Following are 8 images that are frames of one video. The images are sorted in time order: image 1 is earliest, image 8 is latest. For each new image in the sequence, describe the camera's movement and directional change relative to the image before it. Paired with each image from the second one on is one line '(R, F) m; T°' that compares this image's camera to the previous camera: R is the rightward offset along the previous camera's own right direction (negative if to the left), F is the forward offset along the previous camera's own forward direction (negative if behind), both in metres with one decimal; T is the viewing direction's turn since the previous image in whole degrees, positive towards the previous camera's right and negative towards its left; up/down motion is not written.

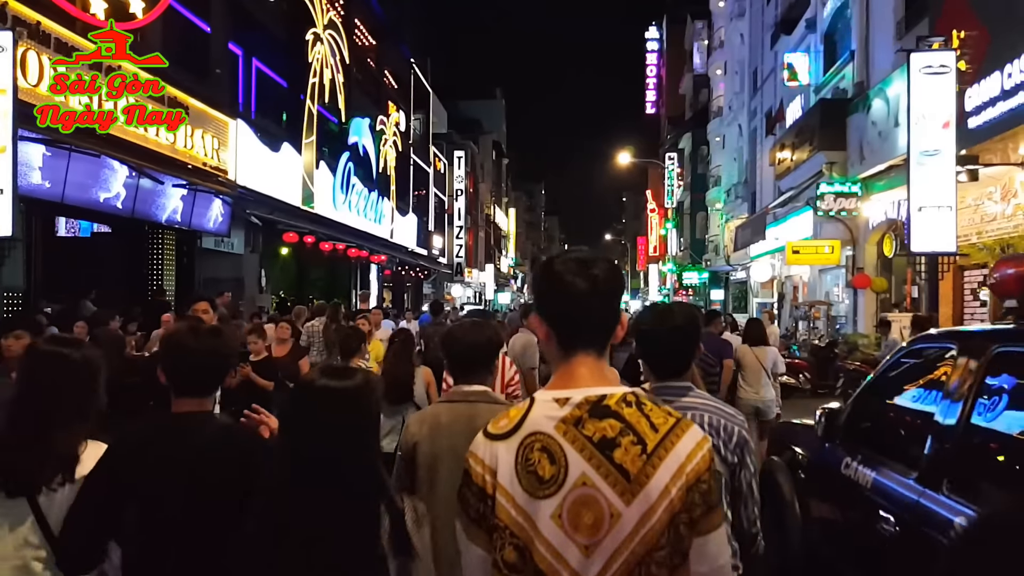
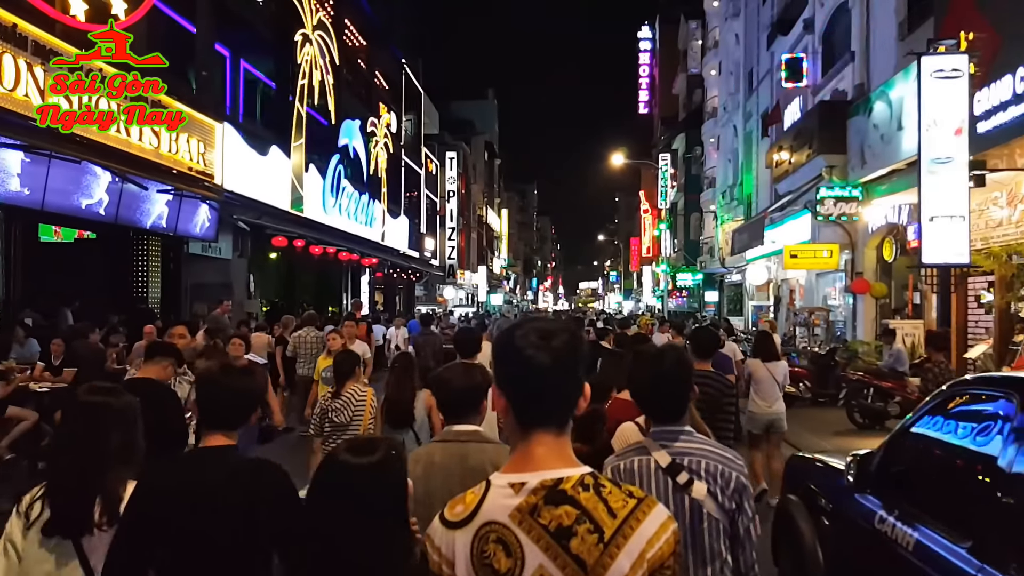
(0.0, +0.4) m; +1°
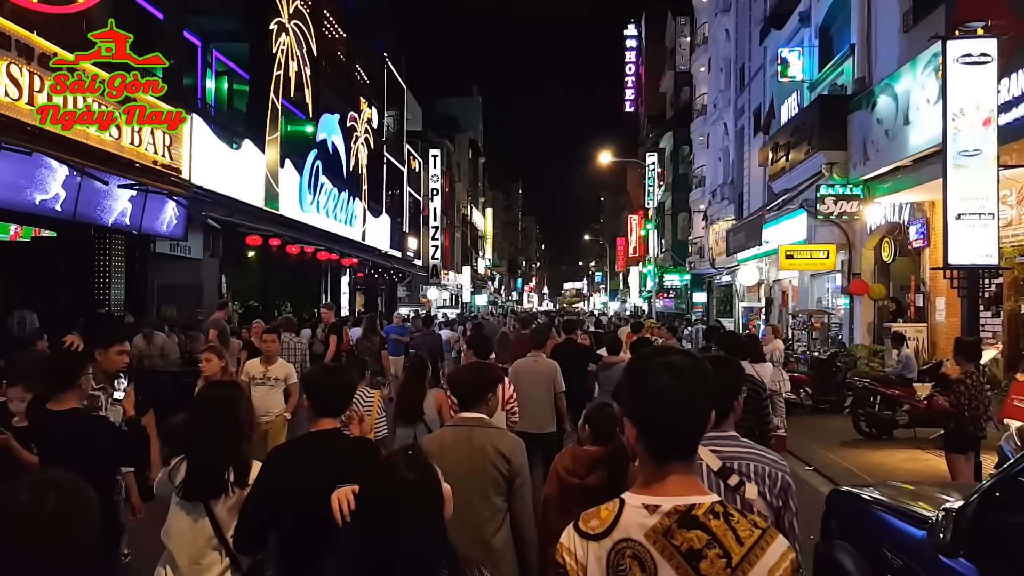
(0.0, +0.8) m; +1°
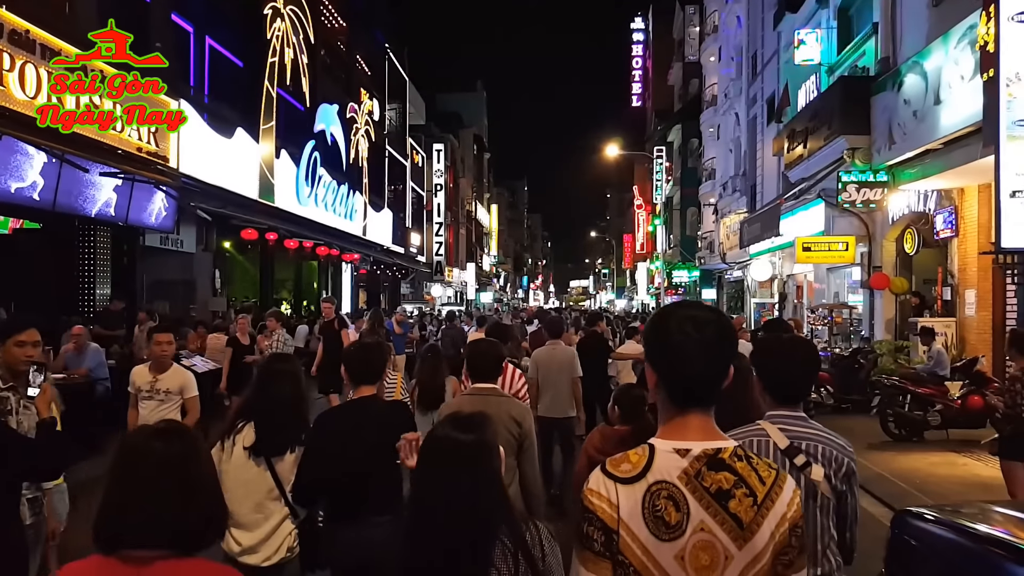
(0.0, +0.7) m; 0°
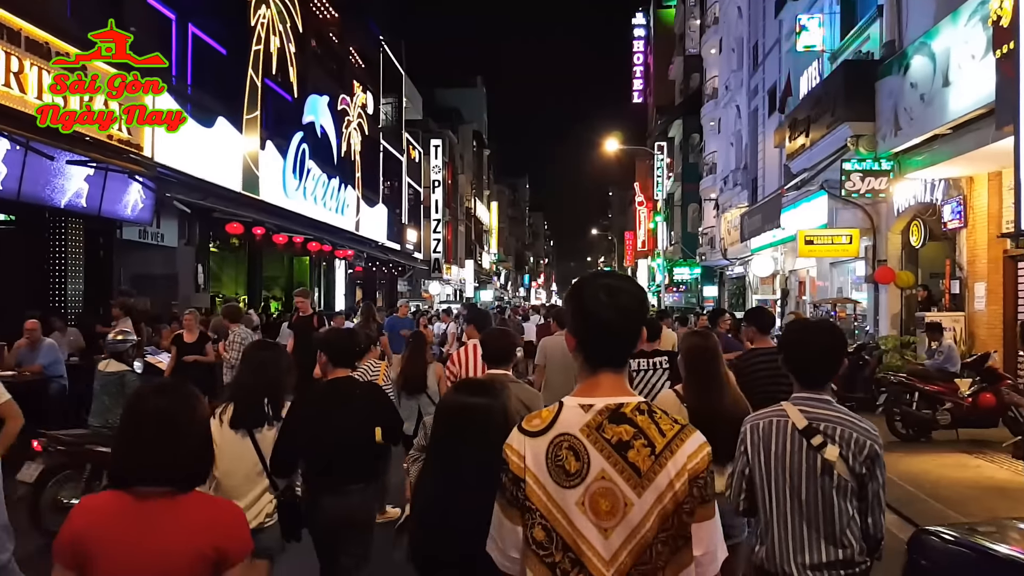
(+0.2, +0.6) m; 0°
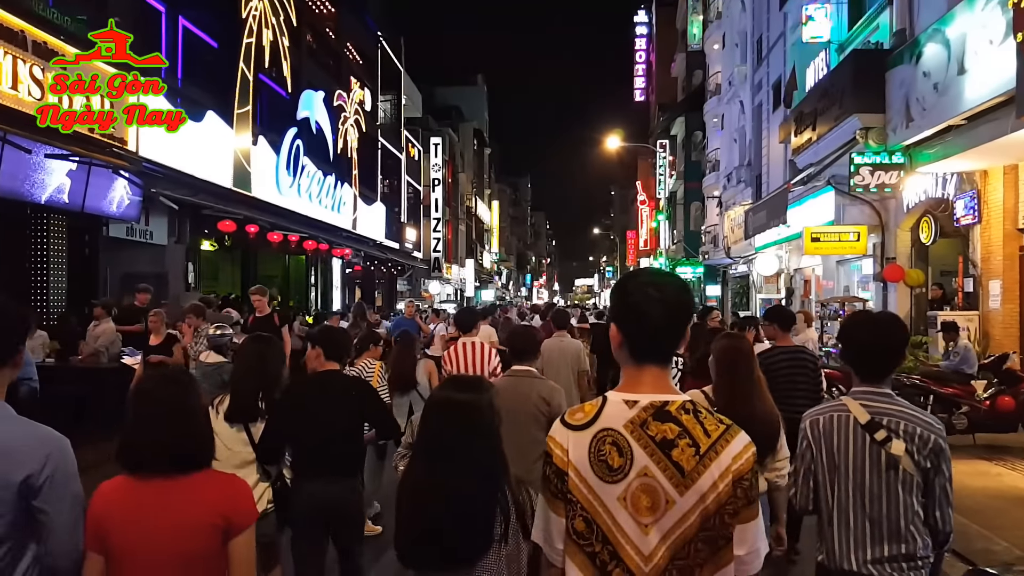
(+0.1, +0.5) m; 0°
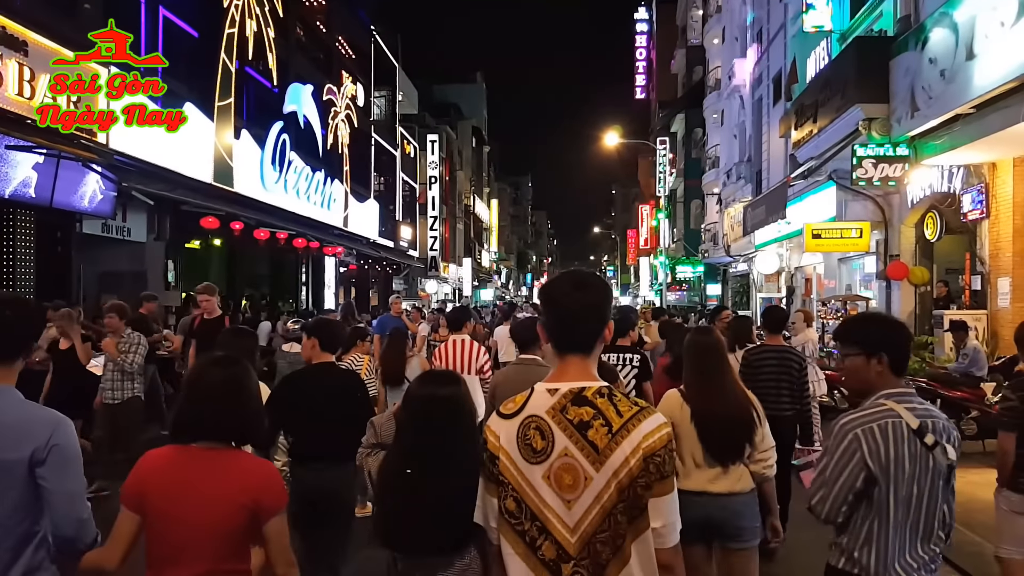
(+0.2, +0.6) m; 0°
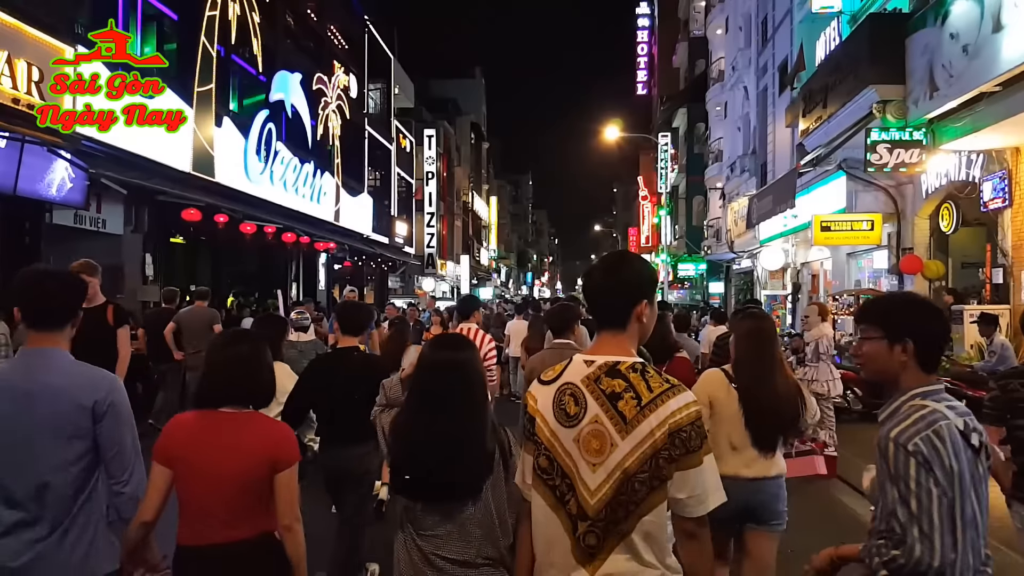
(+0.1, +0.8) m; 0°
